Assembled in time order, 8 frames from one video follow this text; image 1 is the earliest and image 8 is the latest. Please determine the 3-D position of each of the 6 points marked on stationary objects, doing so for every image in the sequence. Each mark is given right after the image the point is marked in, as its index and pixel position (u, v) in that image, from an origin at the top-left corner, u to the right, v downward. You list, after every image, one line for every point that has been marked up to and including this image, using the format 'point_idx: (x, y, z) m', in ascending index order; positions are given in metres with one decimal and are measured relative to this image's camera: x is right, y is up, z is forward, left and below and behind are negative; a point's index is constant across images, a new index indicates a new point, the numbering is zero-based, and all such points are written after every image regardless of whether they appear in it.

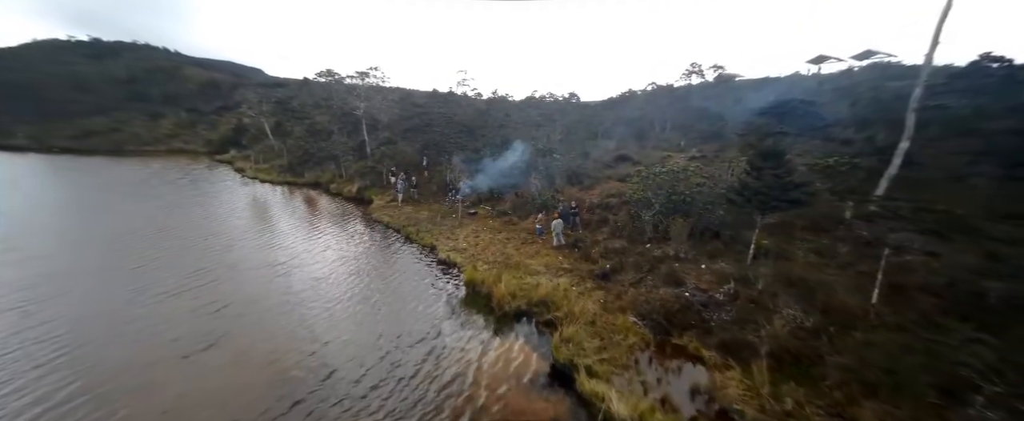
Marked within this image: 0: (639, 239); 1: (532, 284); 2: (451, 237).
0: (+6.5, -1.5, +16.1) m
1: (+0.8, -3.0, +12.9) m
2: (-3.6, -1.6, +18.4) m
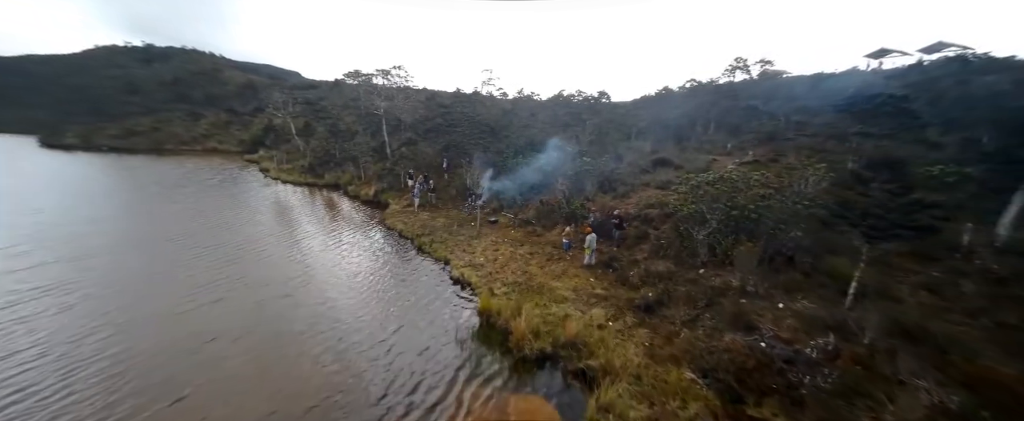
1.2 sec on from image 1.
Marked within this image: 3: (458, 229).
0: (+7.5, -2.3, +13.3) m
1: (+1.6, -3.6, +10.6) m
2: (-2.4, -2.1, +16.4) m
3: (-3.3, -1.2, +19.2) m
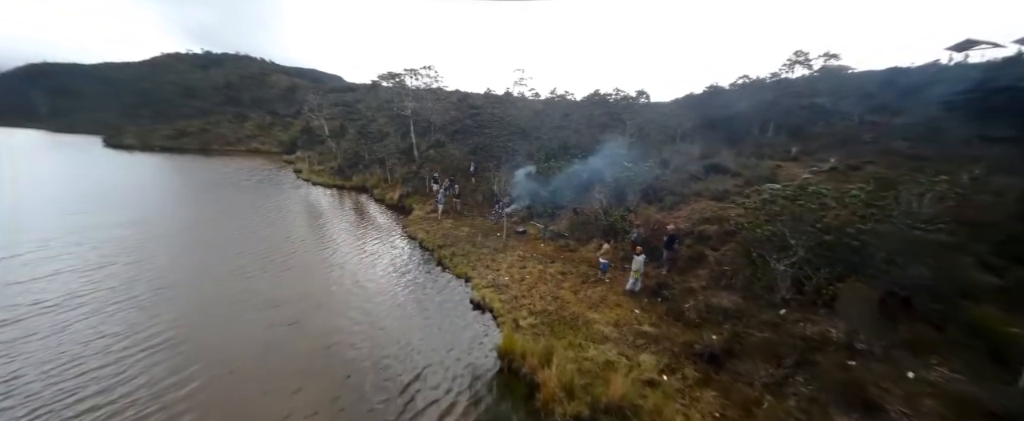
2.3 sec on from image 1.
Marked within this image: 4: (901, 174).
0: (+8.6, -3.0, +10.7) m
1: (+2.3, -4.2, +8.5) m
2: (-1.0, -2.6, +14.7) m
3: (-1.7, -1.7, +17.5) m
4: (+21.0, +2.0, +16.9) m
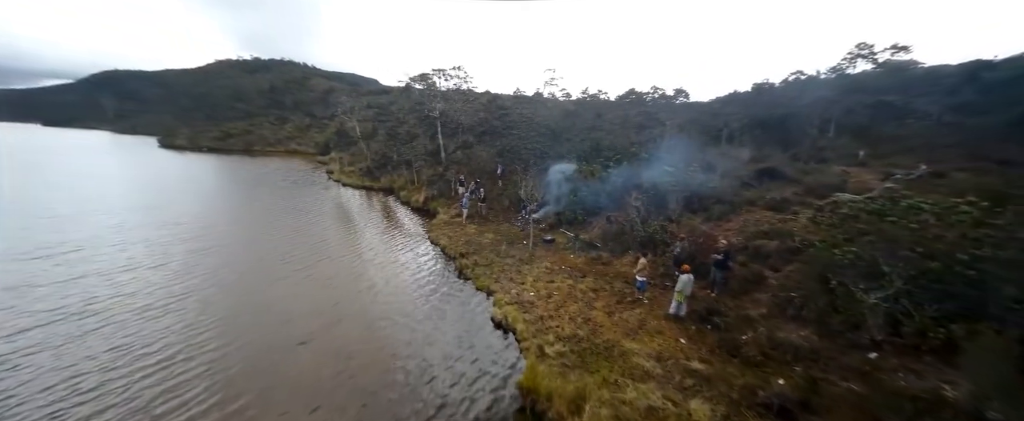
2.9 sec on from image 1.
0: (+9.3, -3.6, +8.7) m
1: (+2.9, -4.6, +7.1) m
2: (+0.1, -3.0, +13.5) m
3: (-0.3, -2.0, +16.4) m
4: (+22.3, +1.2, +13.9) m
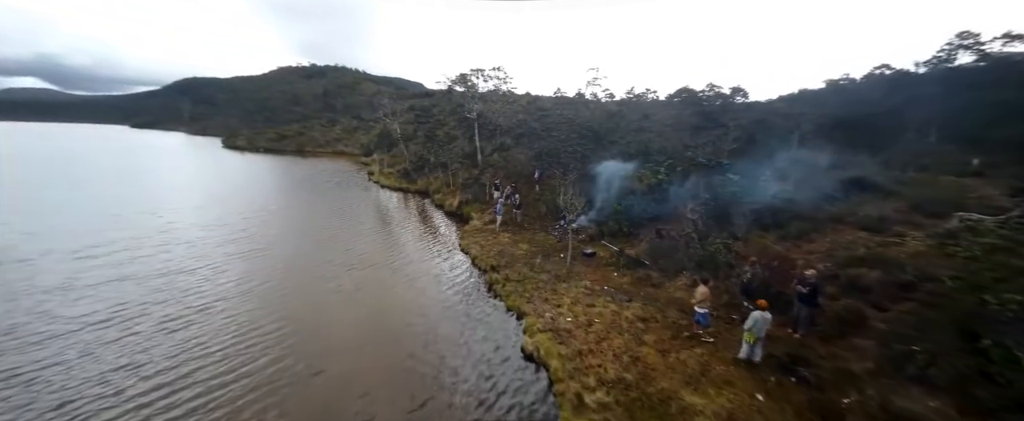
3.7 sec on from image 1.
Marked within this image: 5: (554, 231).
0: (+10.0, -4.3, +6.2) m
1: (+3.4, -5.1, +5.4) m
2: (+1.5, -3.4, +12.1) m
3: (+1.4, -2.5, +15.0) m
4: (+23.6, 0.0, +9.9) m
5: (+2.6, -1.3, +19.1) m
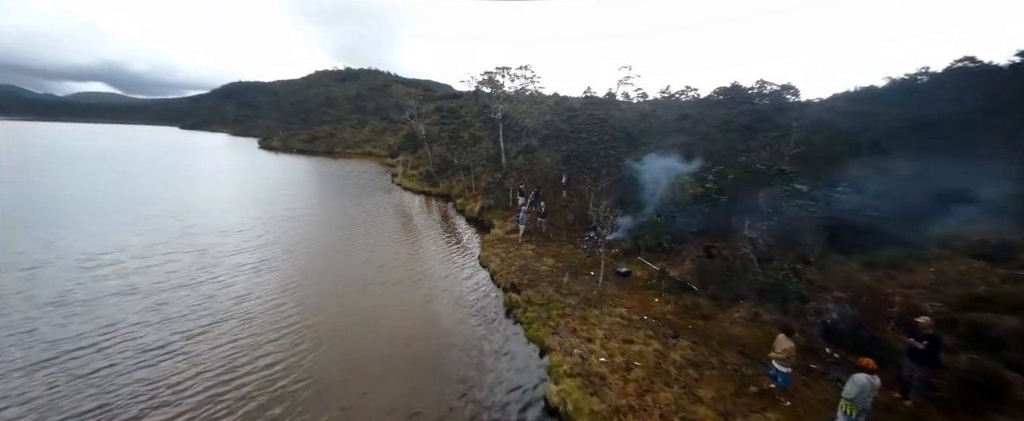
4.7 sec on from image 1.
0: (+10.2, -4.9, +3.8) m
1: (+3.5, -5.6, +3.4) m
2: (+2.2, -3.9, +10.3) m
3: (+2.4, -3.0, +13.2) m
4: (+24.2, -0.9, +6.3) m
5: (+3.9, -1.8, +17.2) m
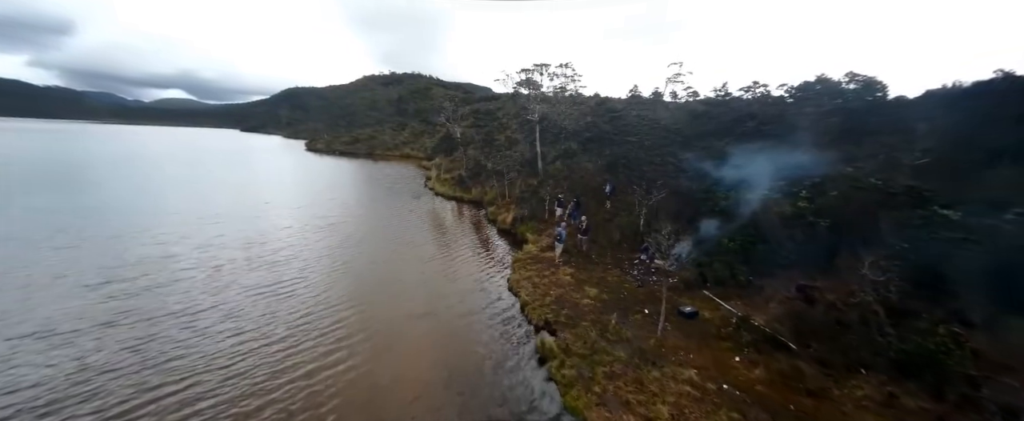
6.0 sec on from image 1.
0: (+10.2, -5.9, +0.3) m
1: (+3.5, -6.4, +0.7) m
2: (+3.0, -4.7, +7.7) m
3: (+3.5, -3.8, +10.6) m
4: (+24.5, -2.3, +1.3) m
5: (+5.5, -2.7, +14.4) m
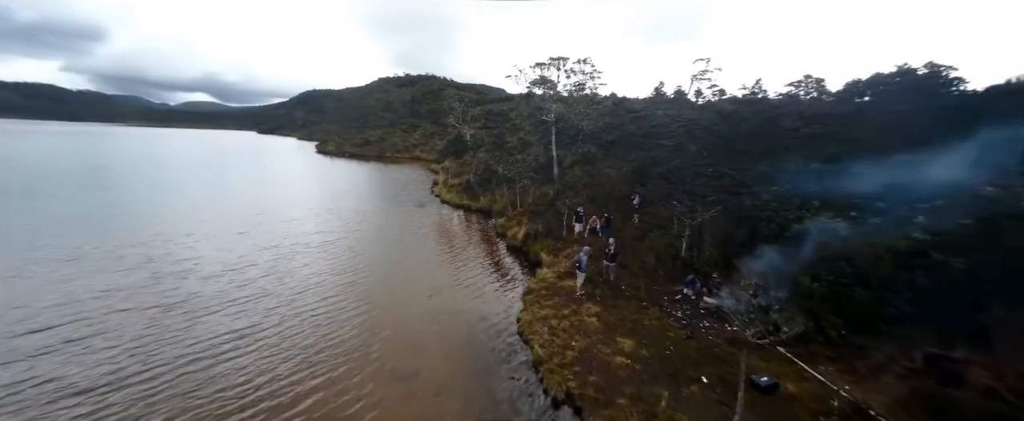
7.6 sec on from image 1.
0: (+10.0, -6.8, -2.9) m
1: (+3.3, -7.3, -2.2) m
2: (+3.1, -5.6, +4.8) m
3: (+3.8, -4.7, +7.6) m
4: (+24.3, -3.3, -2.5) m
5: (+5.9, -3.6, +11.4) m
